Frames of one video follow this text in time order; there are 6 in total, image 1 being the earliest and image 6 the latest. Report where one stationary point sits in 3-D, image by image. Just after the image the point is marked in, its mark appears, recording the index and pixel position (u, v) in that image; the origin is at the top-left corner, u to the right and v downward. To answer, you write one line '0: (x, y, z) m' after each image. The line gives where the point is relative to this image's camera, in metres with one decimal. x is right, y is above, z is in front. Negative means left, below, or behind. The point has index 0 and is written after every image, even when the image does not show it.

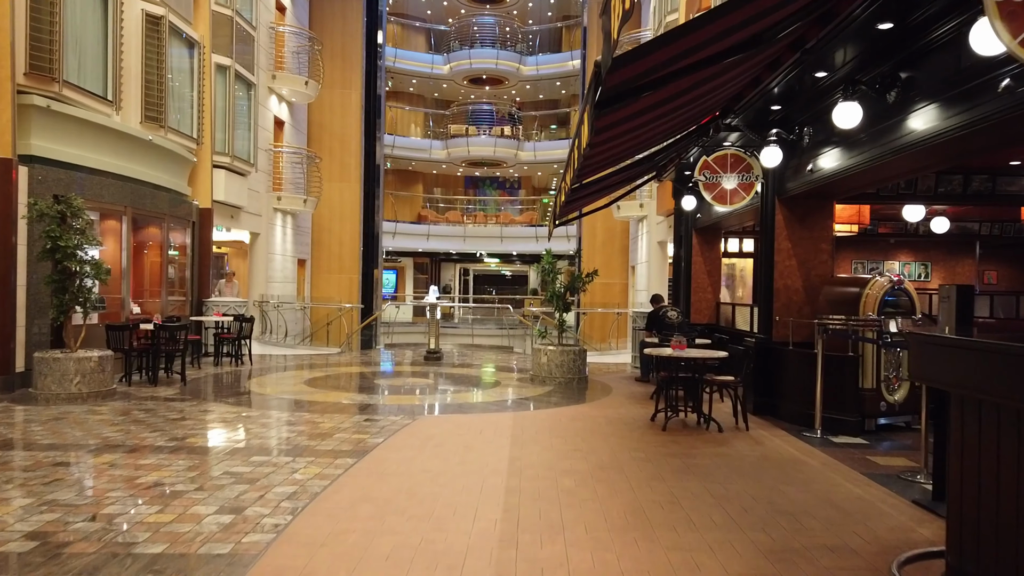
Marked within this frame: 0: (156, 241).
0: (-5.4, +0.7, +11.2) m
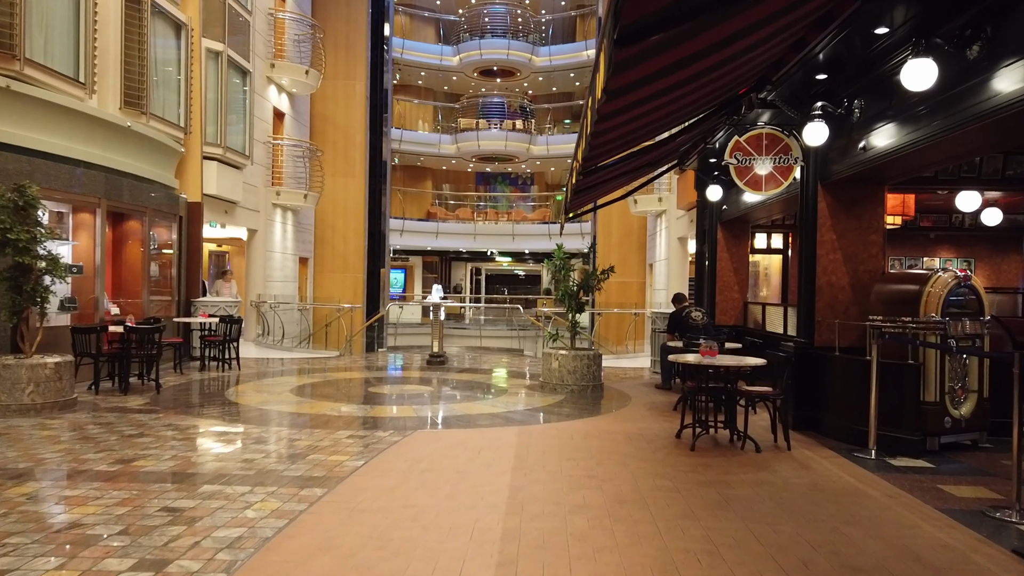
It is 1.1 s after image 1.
0: (-5.3, +0.7, +10.4) m
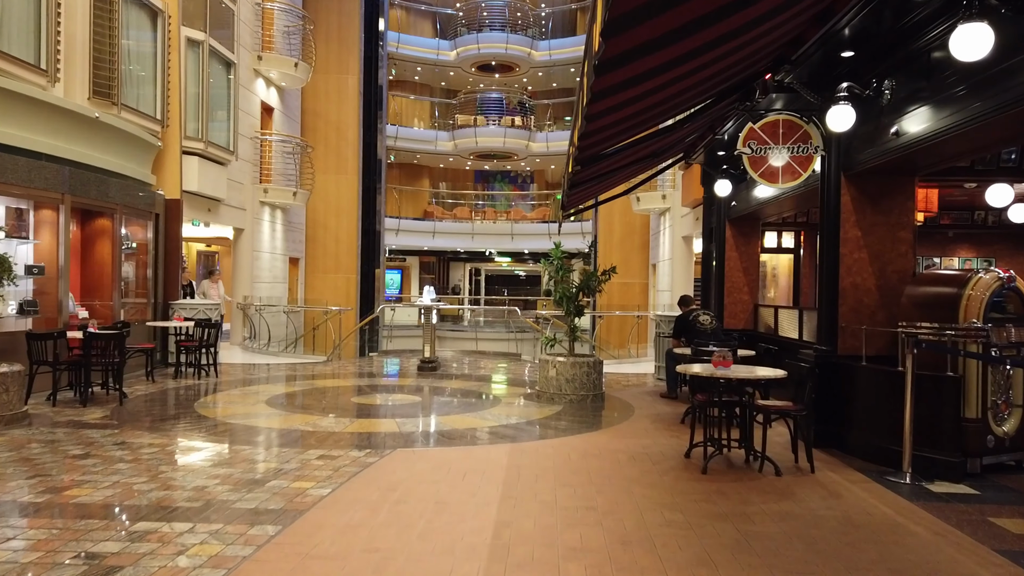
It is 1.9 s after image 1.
0: (-5.3, +0.7, +9.8) m
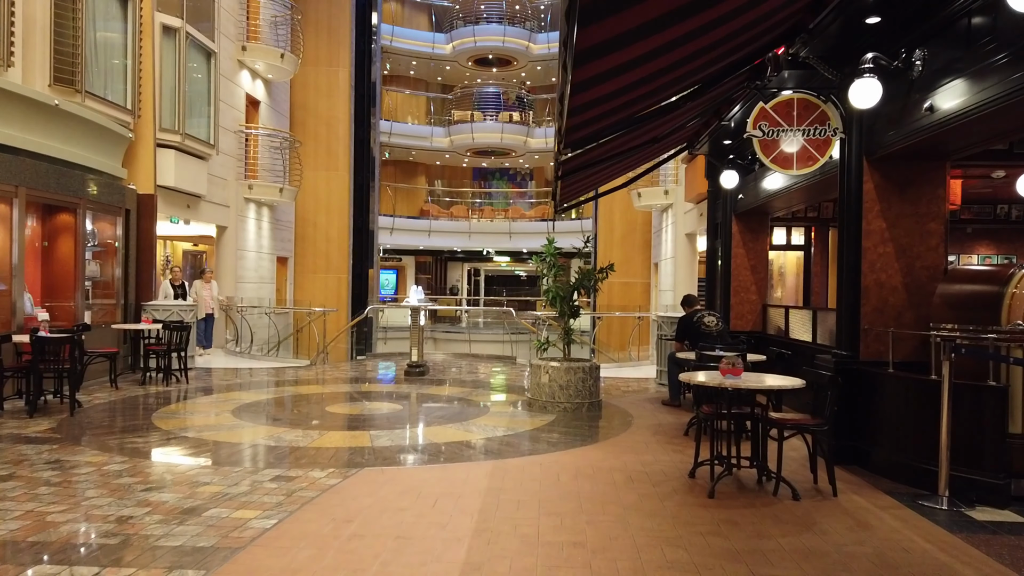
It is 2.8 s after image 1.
0: (-5.4, +0.7, +9.1) m
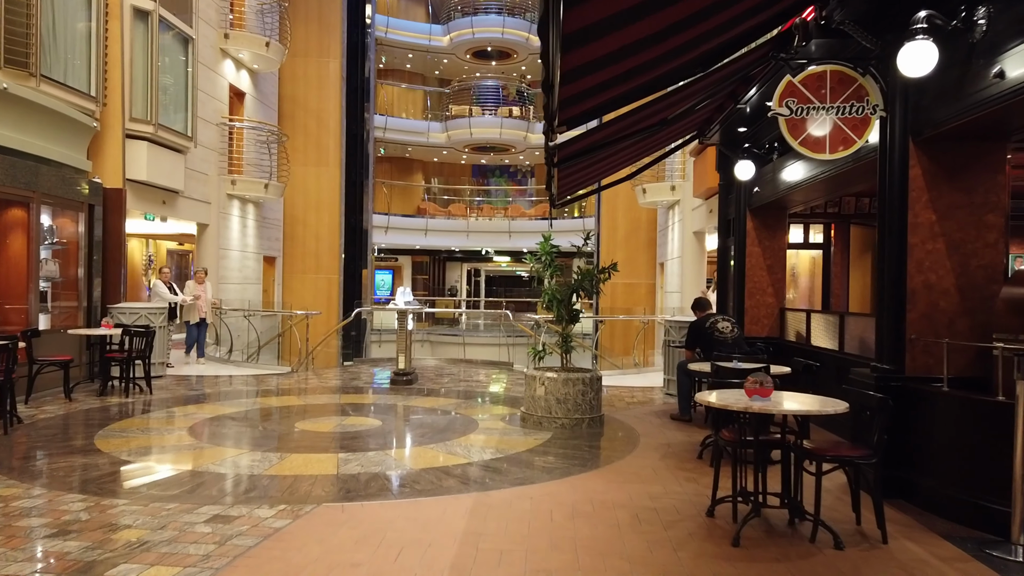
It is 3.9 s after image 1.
0: (-5.5, +0.7, +8.4) m
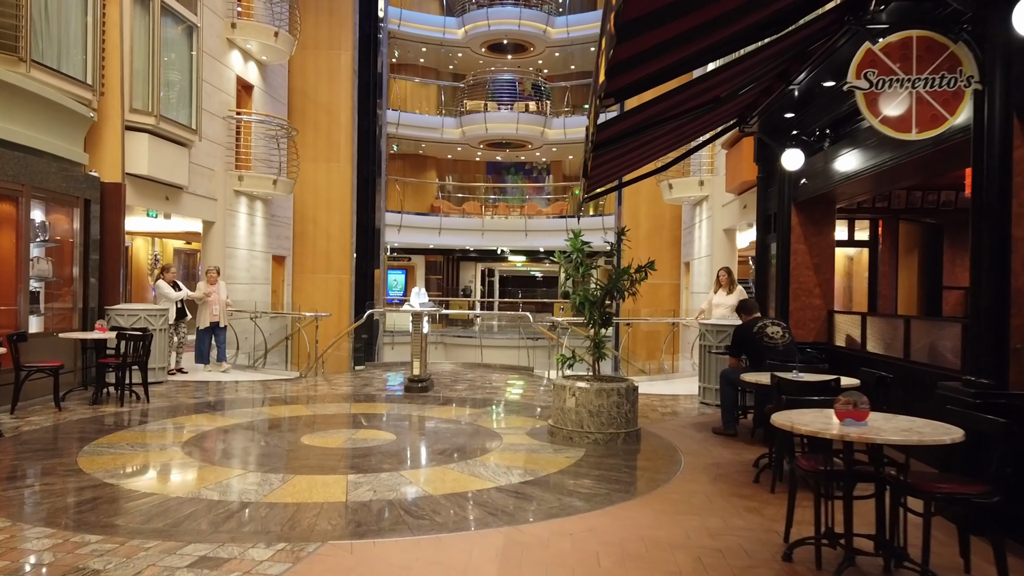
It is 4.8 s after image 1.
0: (-5.3, +0.7, +7.8) m
